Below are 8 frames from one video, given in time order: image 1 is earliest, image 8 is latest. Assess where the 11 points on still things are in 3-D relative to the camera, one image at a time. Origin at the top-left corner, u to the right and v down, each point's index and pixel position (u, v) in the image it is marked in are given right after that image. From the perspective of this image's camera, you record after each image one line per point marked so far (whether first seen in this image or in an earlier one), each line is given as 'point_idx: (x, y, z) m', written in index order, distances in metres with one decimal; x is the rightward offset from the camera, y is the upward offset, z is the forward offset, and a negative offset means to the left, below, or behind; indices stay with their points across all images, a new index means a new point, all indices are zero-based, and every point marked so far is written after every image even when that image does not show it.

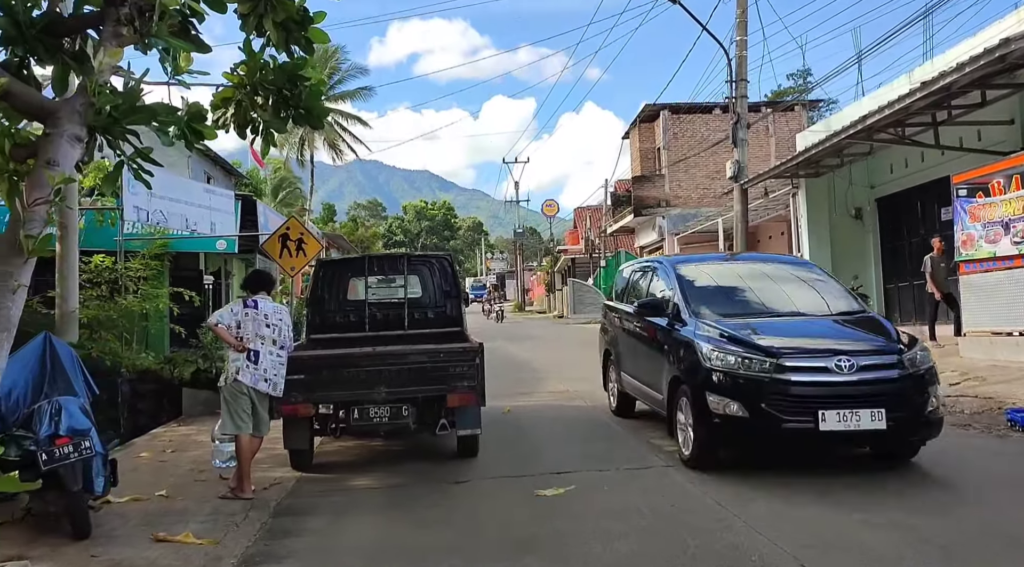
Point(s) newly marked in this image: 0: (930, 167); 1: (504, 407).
0: (+7.8, +2.2, +17.2) m
1: (-0.1, -1.7, +11.4) m
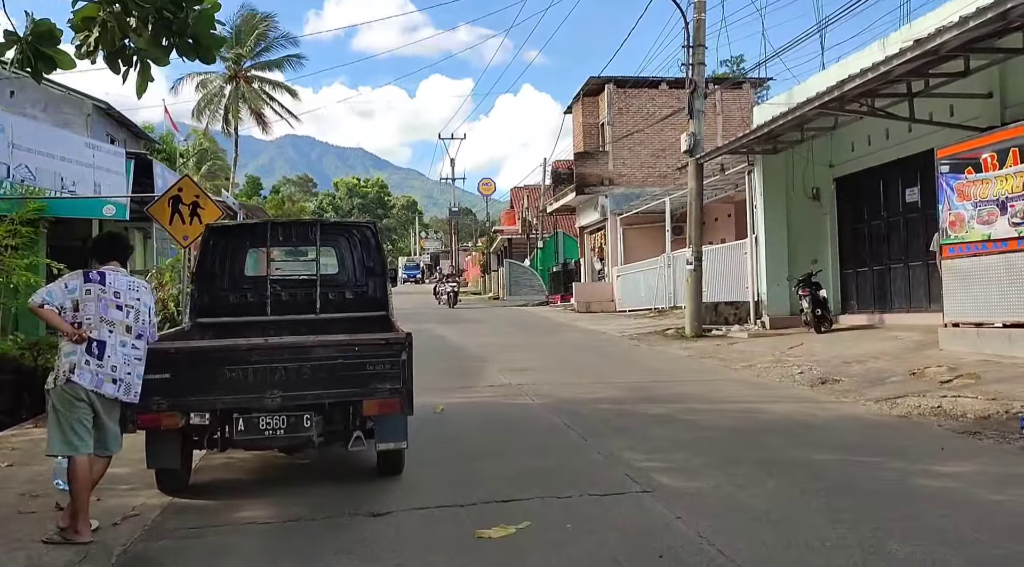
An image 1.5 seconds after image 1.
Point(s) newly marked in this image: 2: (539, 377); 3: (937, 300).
0: (+6.7, +2.4, +16.1) m
1: (-0.8, -1.4, +9.9) m
2: (+0.4, -1.3, +12.0) m
3: (+7.1, -0.3, +15.3) m
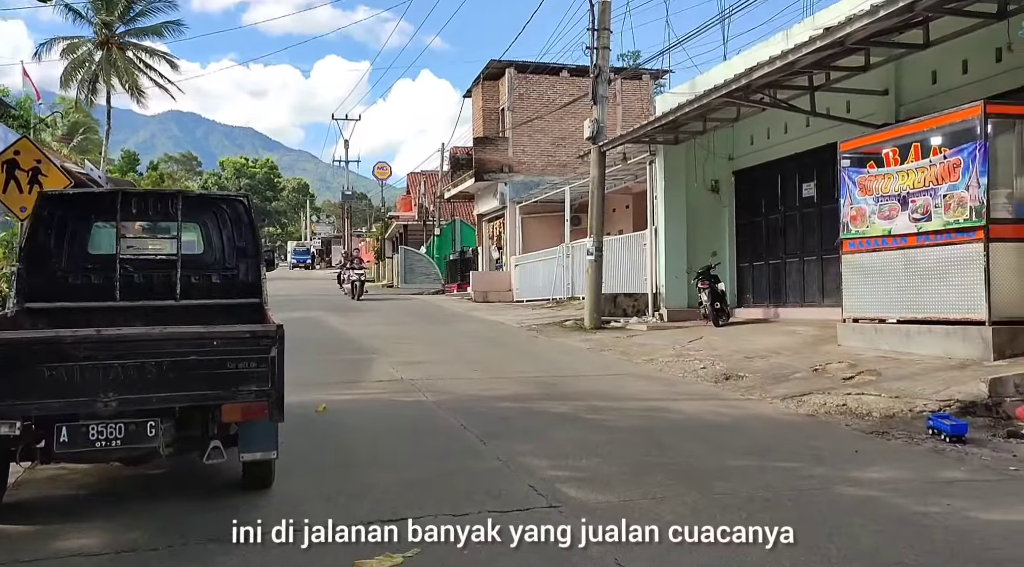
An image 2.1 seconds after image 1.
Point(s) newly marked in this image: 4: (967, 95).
0: (+4.9, +2.5, +16.1) m
1: (-1.9, -1.3, +9.1) m
2: (-0.9, -1.1, +11.3) m
3: (+5.3, -0.2, +15.3) m
4: (+6.1, +2.5, +12.1) m
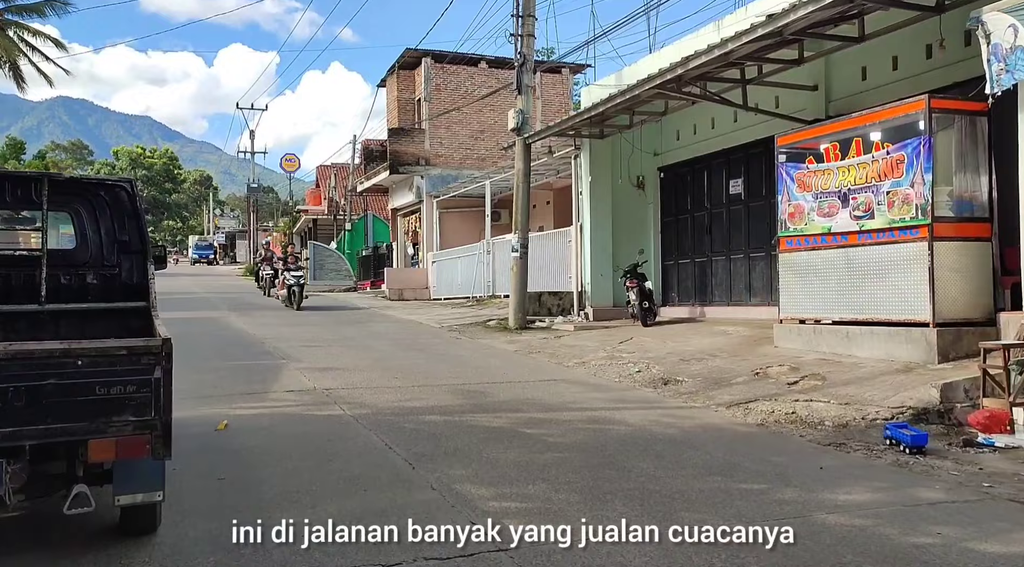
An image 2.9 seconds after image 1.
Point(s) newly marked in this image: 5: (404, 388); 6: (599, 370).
0: (+3.6, +2.6, +15.7) m
1: (-2.6, -1.3, +8.1) m
2: (-1.8, -1.1, +10.4) m
3: (+4.0, -0.2, +15.0) m
4: (+5.1, +2.5, +11.9) m
5: (-1.2, -1.1, +9.8) m
6: (+1.1, -1.1, +11.3) m
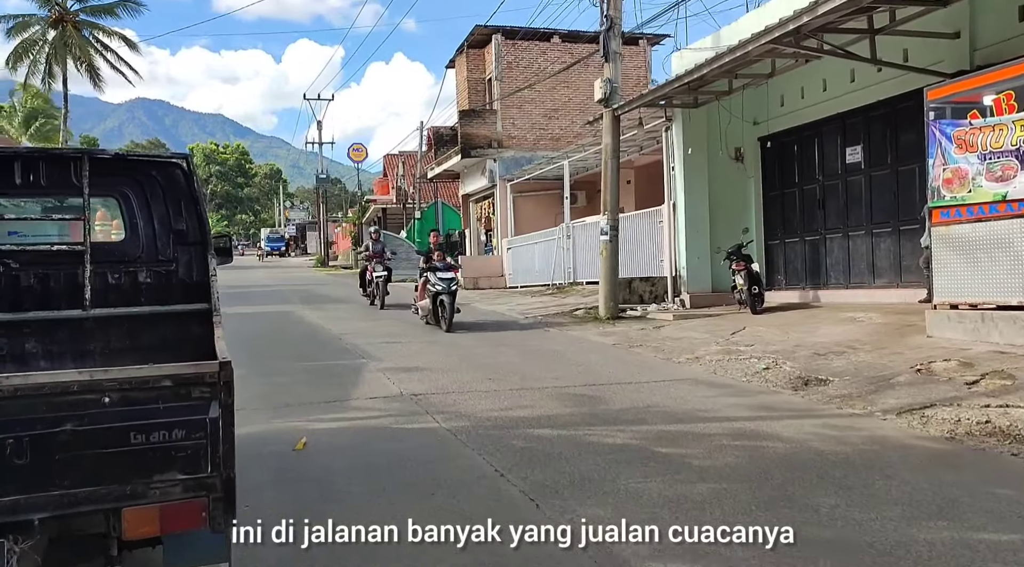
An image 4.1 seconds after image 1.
0: (+5.0, +2.9, +14.0) m
1: (-1.6, -1.2, +6.9) m
2: (-0.7, -1.0, +9.2) m
3: (+5.4, +0.1, +13.4) m
4: (+6.2, +2.8, +10.1) m
5: (-0.1, -1.0, +8.5) m
6: (+2.2, -0.9, +9.8) m
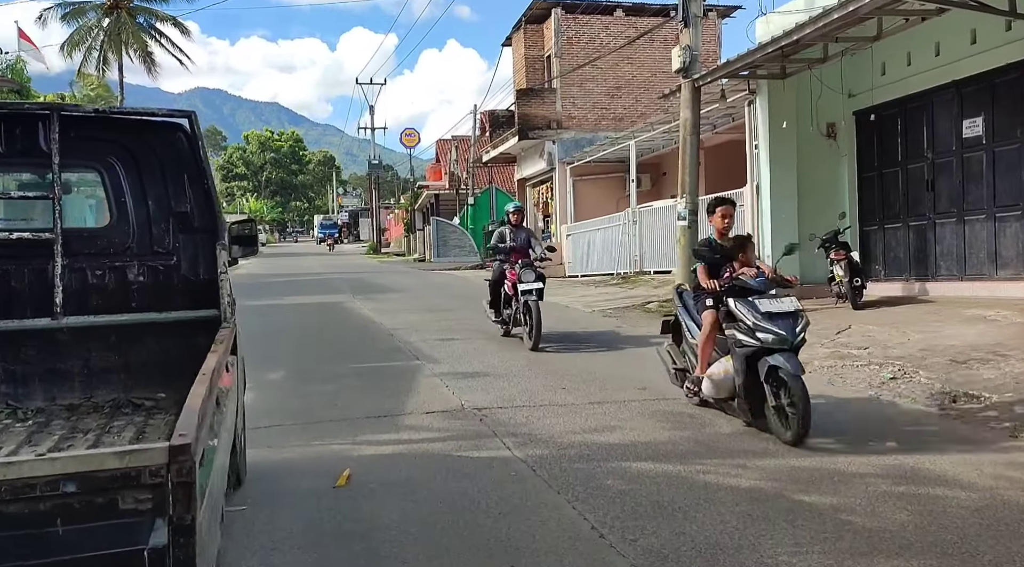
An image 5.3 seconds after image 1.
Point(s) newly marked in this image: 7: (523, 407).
0: (+5.9, +3.0, +12.3) m
1: (-1.1, -1.2, +5.6) m
2: (0.0, -1.0, +7.8) m
3: (+6.3, +0.3, +11.6) m
4: (+6.9, +2.8, +8.3) m
5: (+0.6, -1.0, +7.2) m
6: (+3.0, -0.8, +8.3) m
7: (+0.1, -1.0, +7.4) m
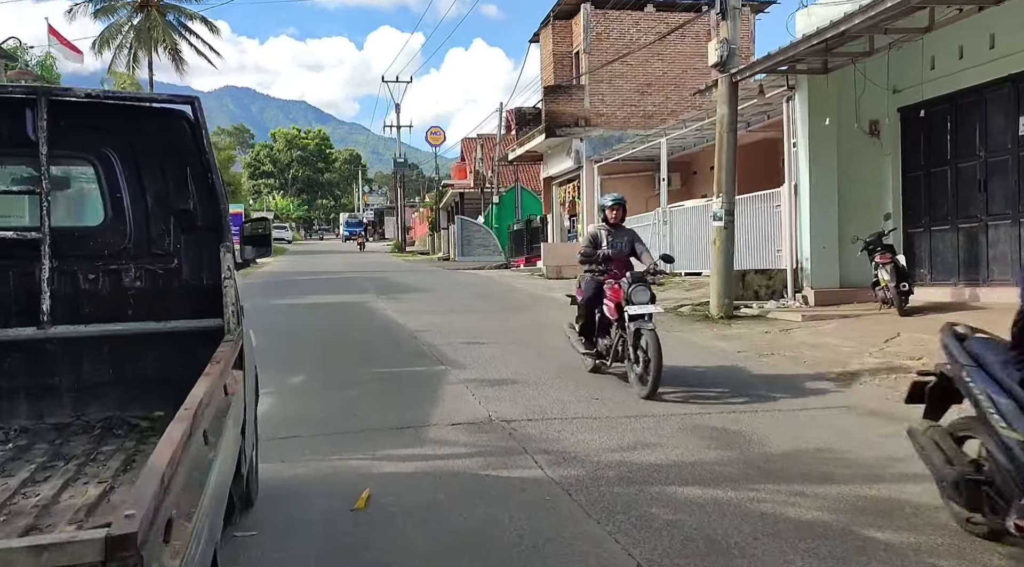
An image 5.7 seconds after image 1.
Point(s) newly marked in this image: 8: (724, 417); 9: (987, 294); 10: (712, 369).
0: (+6.3, +2.9, +11.6) m
1: (-0.9, -1.2, +5.2) m
2: (+0.2, -1.0, +7.4) m
3: (+6.7, +0.2, +11.0) m
4: (+7.2, +2.8, +7.7) m
5: (+0.8, -1.0, +6.7) m
6: (+3.2, -0.9, +7.8) m
7: (+0.3, -1.0, +6.9) m
8: (+1.6, -1.0, +6.8) m
9: (+6.4, -0.1, +12.2) m
10: (+2.0, -0.8, +9.0) m
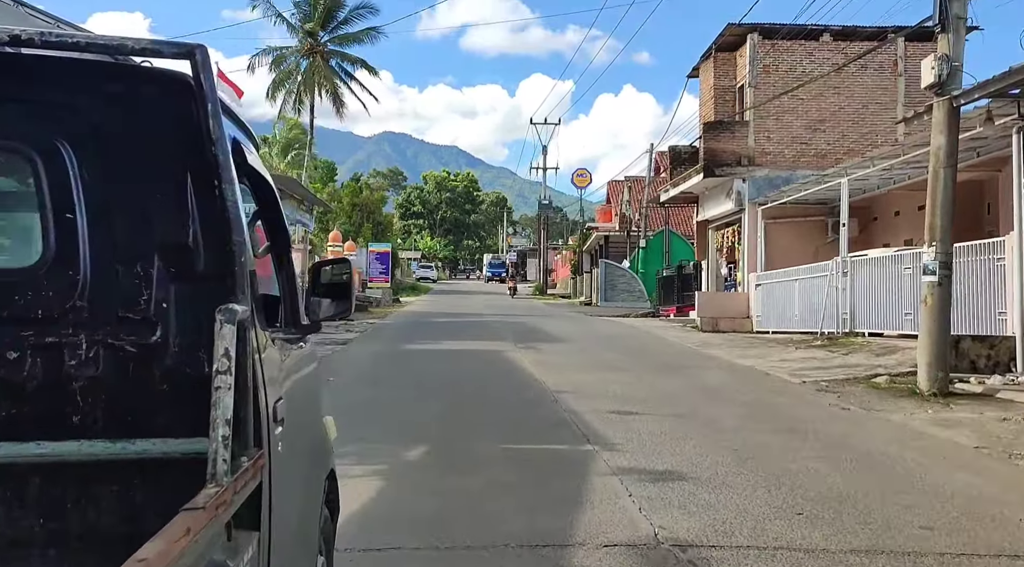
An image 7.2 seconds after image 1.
0: (+8.1, +2.1, +8.8) m
1: (-0.2, -1.5, +3.4) m
2: (+1.3, -1.4, +5.4) m
3: (+8.3, -0.6, +8.0) m
4: (+8.3, +2.1, +4.8) m
5: (+1.7, -1.4, +4.6) m
6: (+4.3, -1.4, +5.3) m
7: (+1.3, -1.4, +4.9) m
8: (+2.5, -1.4, +4.6) m
9: (+8.1, -1.0, +9.2) m
10: (+3.3, -1.4, +6.8) m
